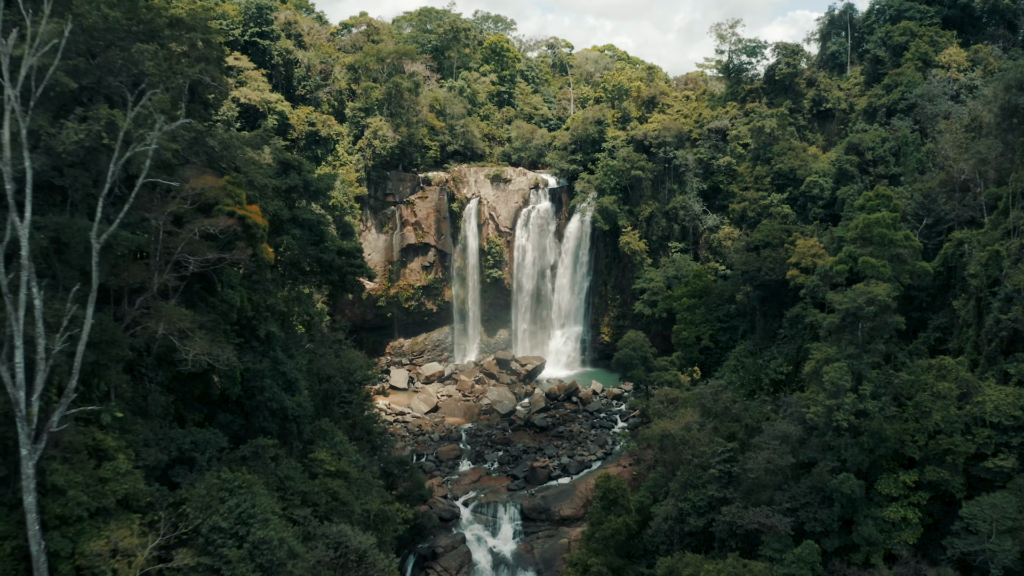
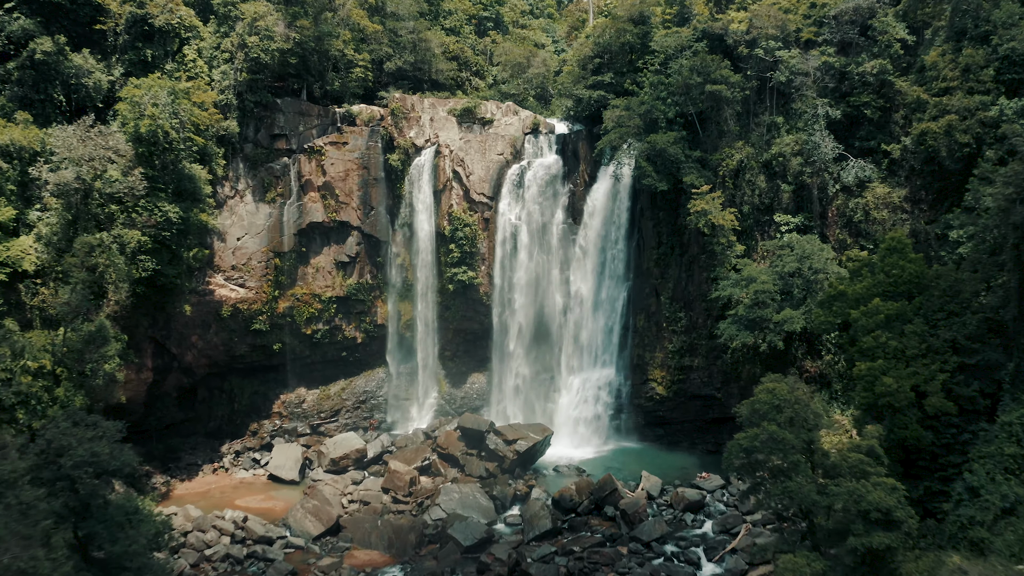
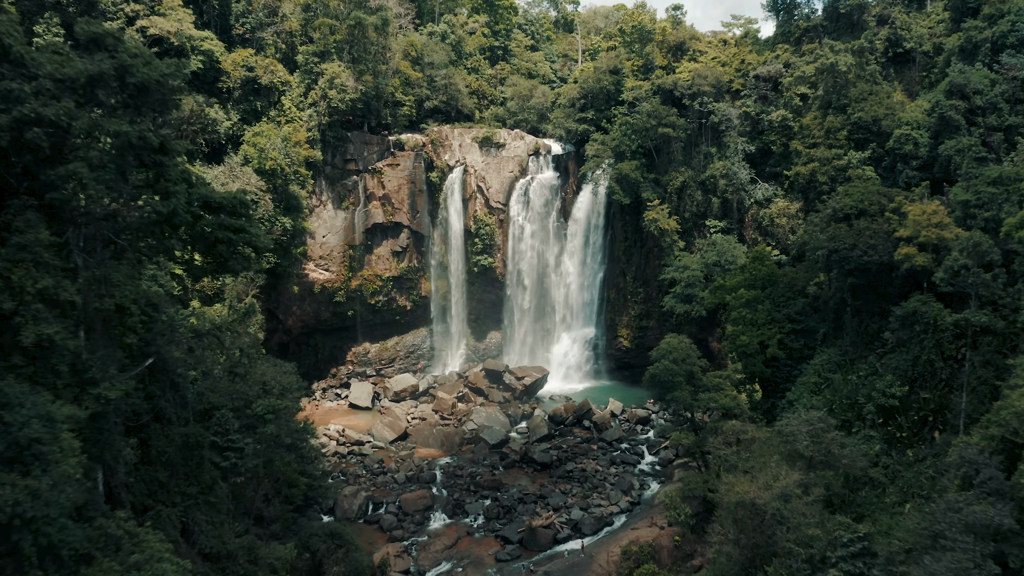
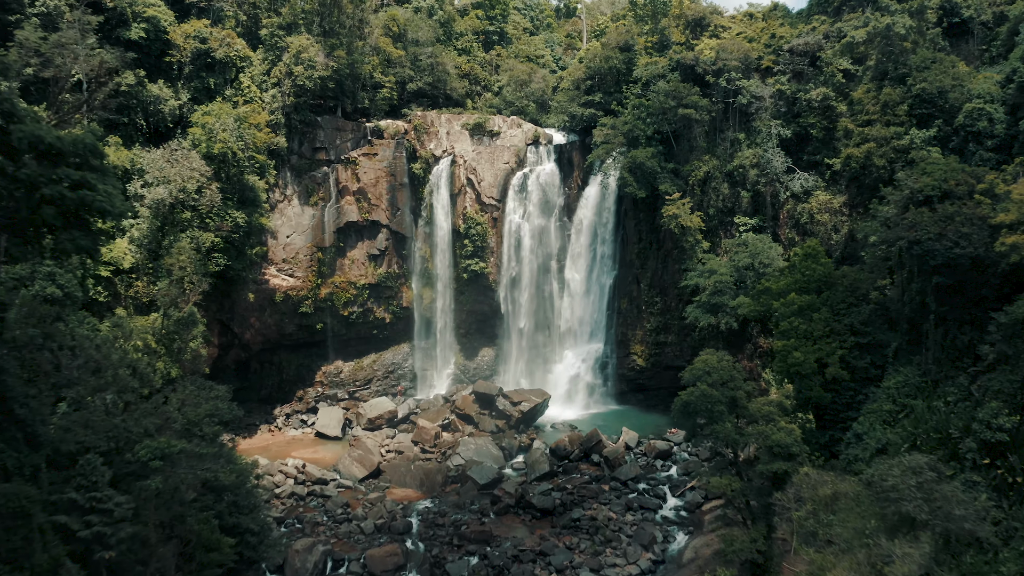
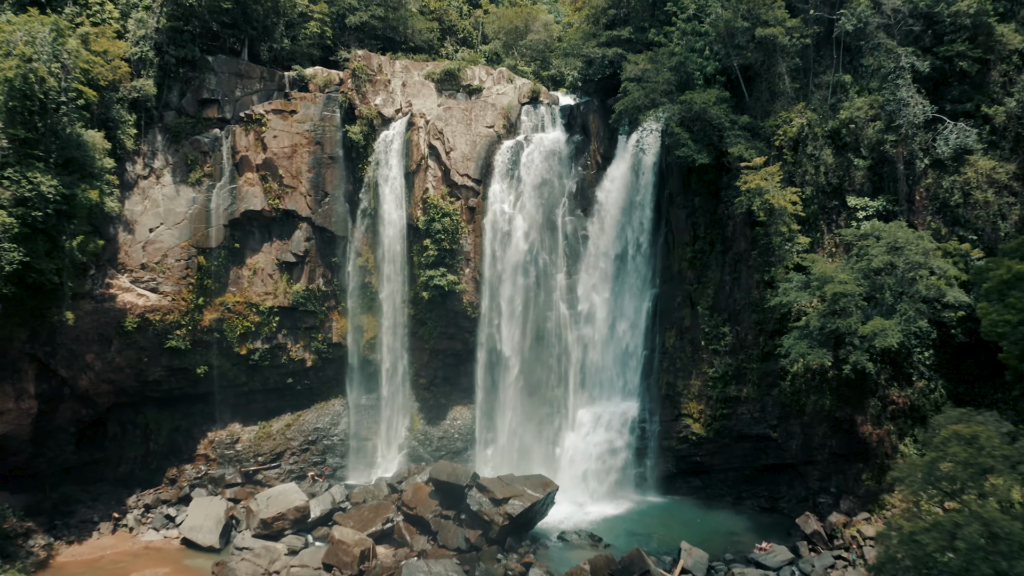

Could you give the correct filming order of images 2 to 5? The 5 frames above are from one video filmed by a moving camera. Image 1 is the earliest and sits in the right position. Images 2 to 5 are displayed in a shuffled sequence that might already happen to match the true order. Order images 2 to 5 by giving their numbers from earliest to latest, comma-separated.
3, 4, 2, 5
